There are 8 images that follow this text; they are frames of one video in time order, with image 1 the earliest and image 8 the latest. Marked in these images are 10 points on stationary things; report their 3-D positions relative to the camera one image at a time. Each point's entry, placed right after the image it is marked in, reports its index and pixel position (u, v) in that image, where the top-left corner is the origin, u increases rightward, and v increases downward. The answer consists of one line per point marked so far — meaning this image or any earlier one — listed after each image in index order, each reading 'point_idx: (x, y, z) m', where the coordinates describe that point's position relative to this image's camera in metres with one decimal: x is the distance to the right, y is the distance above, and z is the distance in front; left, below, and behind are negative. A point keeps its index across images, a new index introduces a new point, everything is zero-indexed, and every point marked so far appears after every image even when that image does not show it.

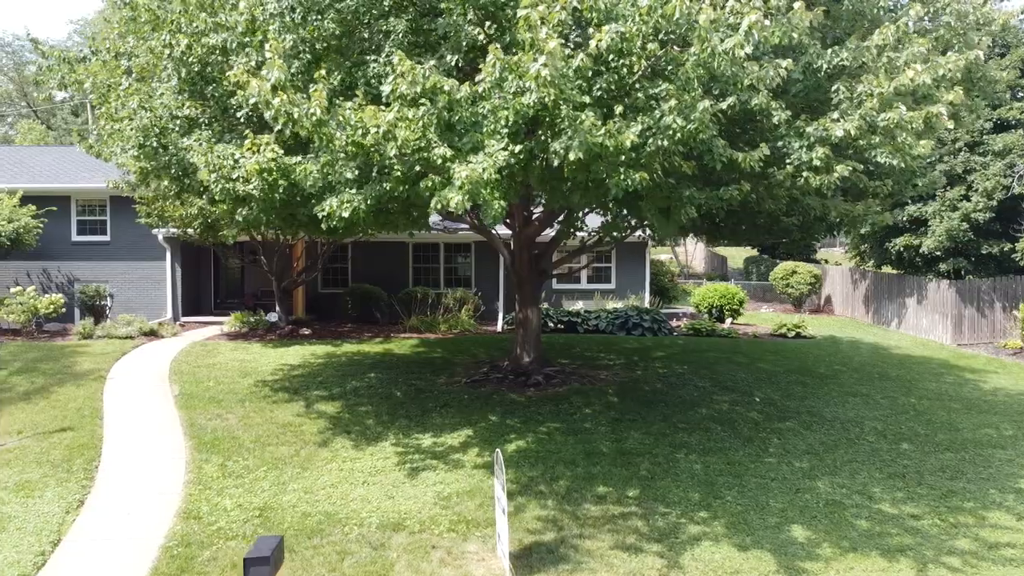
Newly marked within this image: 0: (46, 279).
0: (-9.9, +0.2, +18.3) m
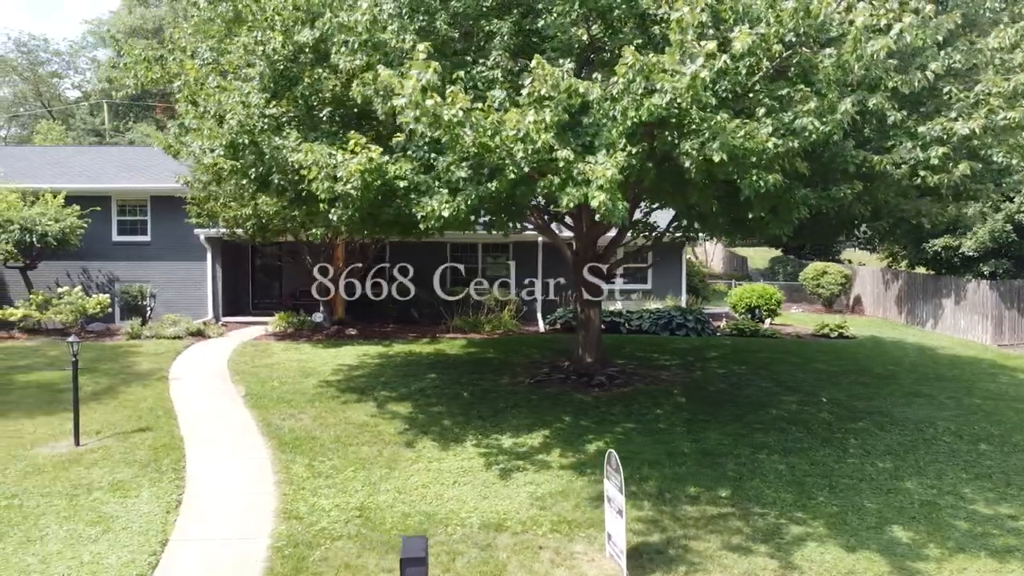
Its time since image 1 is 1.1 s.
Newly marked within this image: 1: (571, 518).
0: (-9.1, +0.2, +18.3) m
1: (+0.5, -2.0, +7.4) m
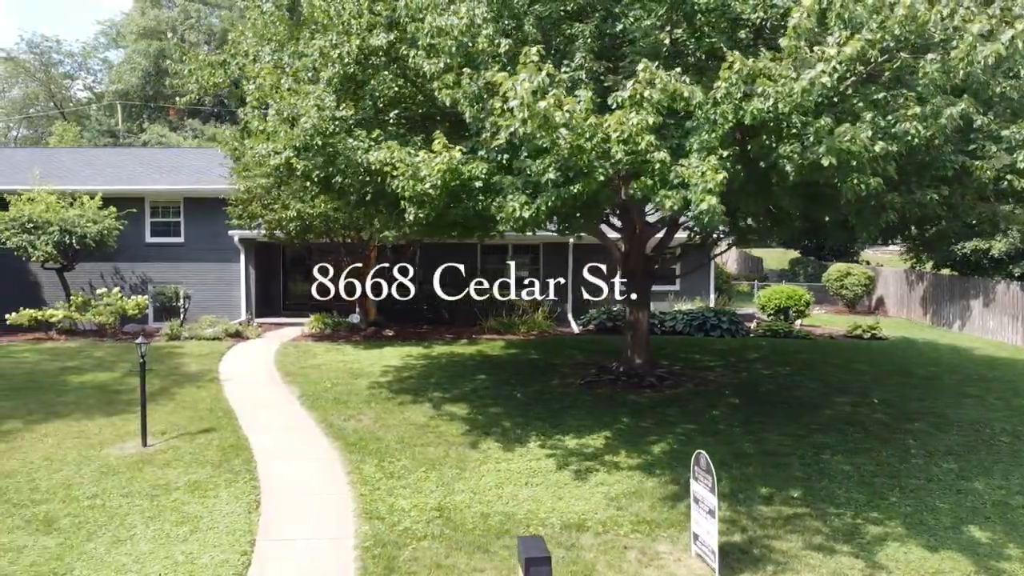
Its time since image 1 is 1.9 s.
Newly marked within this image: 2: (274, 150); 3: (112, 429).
0: (-8.4, +0.2, +18.4) m
1: (+1.2, -2.0, +7.5) m
2: (-2.4, +1.4, +8.7) m
3: (-4.5, -1.6, +9.6) m
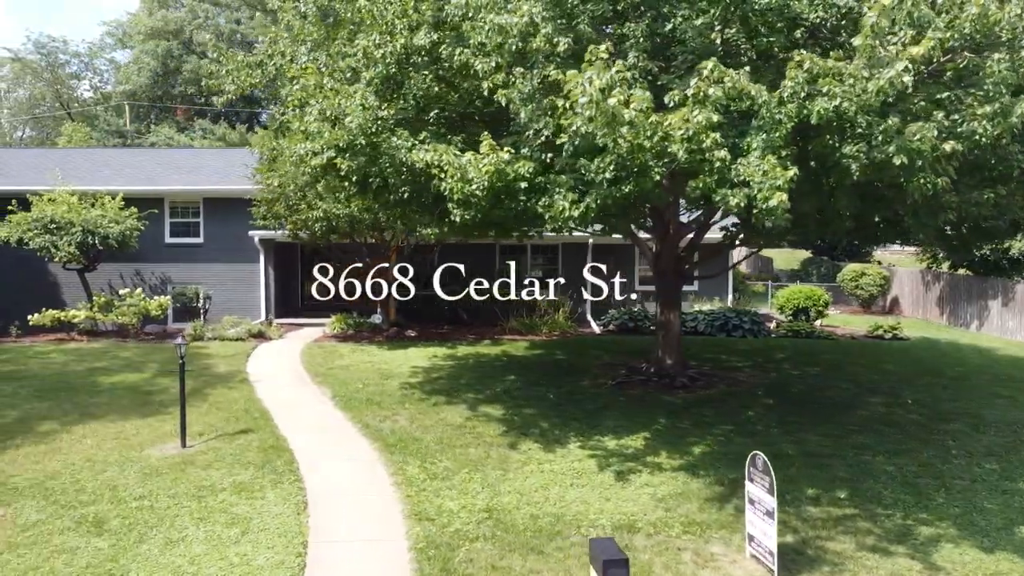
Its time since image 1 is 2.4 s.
0: (-7.9, +0.2, +18.4) m
1: (+1.6, -2.0, +7.4) m
2: (-2.0, +1.4, +8.7) m
3: (-4.0, -1.6, +9.6) m
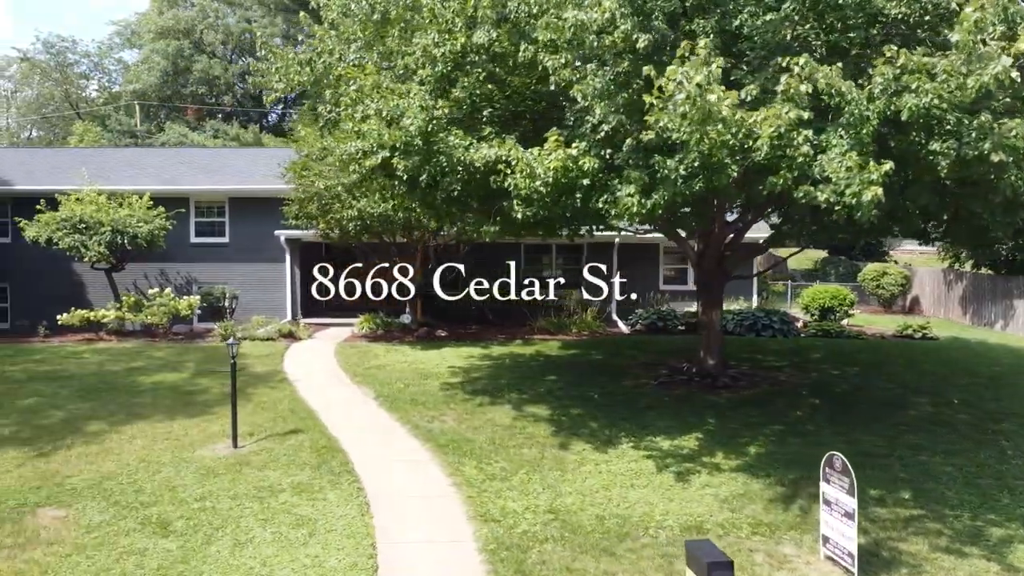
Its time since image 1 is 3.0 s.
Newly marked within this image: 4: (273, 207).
0: (-7.4, +0.2, +18.3) m
1: (+2.2, -2.0, +7.4) m
2: (-1.4, +1.4, +8.6) m
3: (-3.5, -1.6, +9.5) m
4: (-5.0, +1.7, +18.3) m
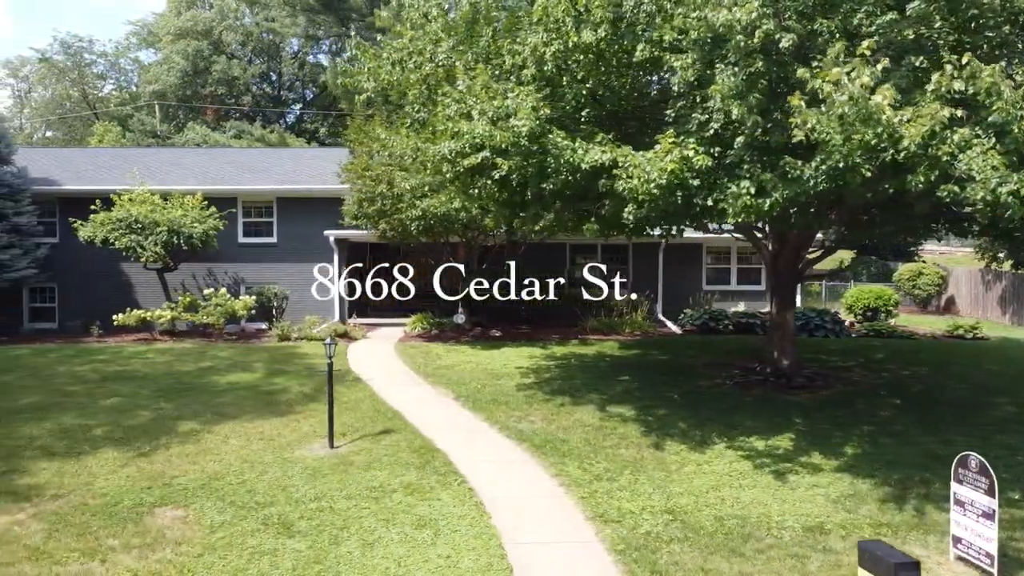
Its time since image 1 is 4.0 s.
0: (-6.3, +0.2, +18.3) m
1: (+3.2, -2.0, +7.4) m
2: (-0.4, +1.4, +8.6) m
3: (-2.5, -1.6, +9.5) m
4: (-4.0, +1.7, +18.3) m
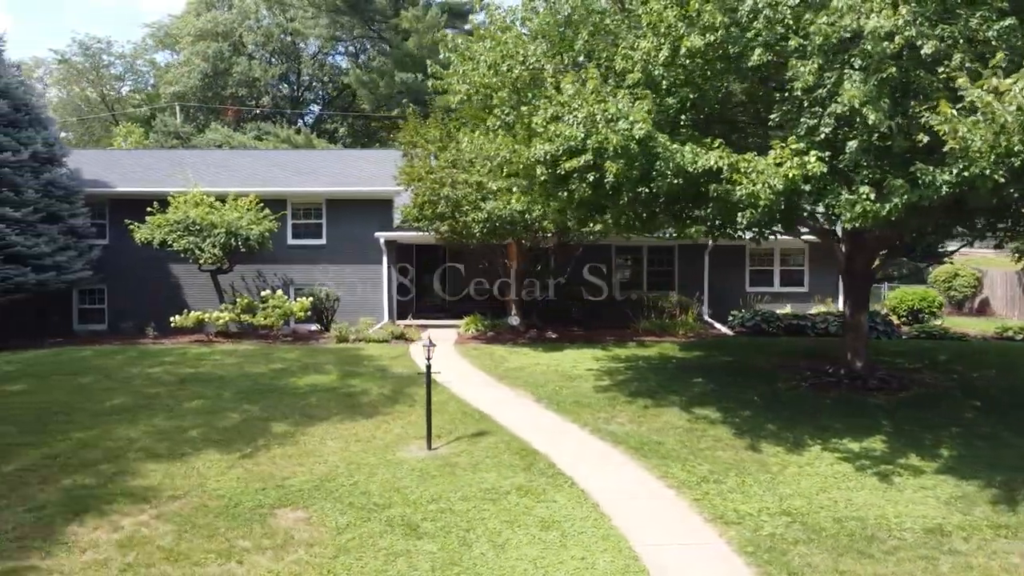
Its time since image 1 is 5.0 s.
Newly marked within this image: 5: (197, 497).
0: (-5.3, +0.1, +18.4) m
1: (+4.2, -2.0, +7.4) m
2: (+0.6, +1.4, +8.6) m
3: (-1.4, -1.6, +9.6) m
4: (-3.0, +1.7, +18.4) m
5: (-2.8, -1.9, +7.8) m
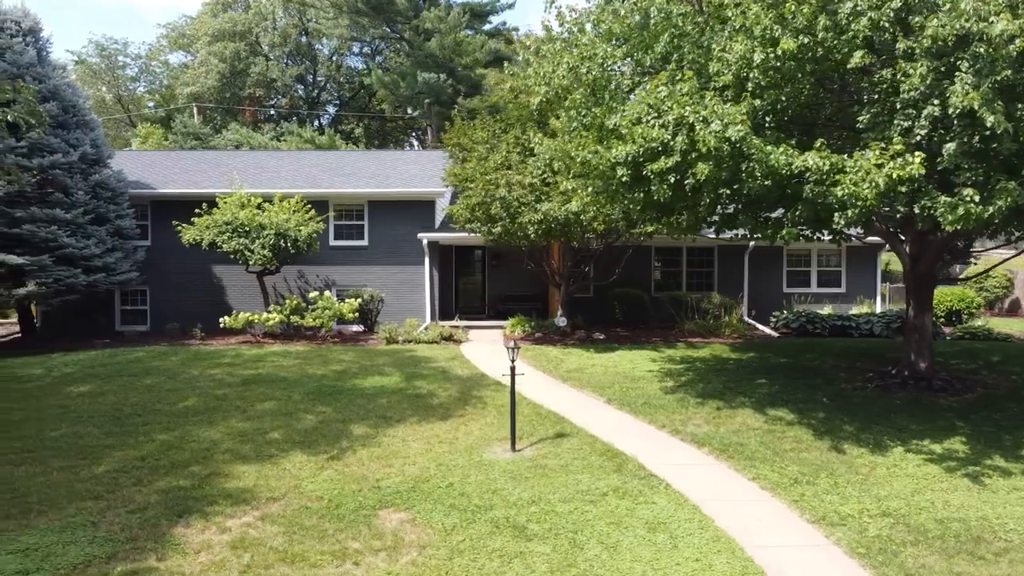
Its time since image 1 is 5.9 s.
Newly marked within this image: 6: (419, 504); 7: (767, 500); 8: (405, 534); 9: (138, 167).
0: (-4.4, +0.1, +18.4) m
1: (+5.1, -2.0, +7.4) m
2: (+1.5, +1.3, +8.7) m
3: (-0.5, -1.6, +9.6) m
4: (-2.1, +1.7, +18.4) m
5: (-2.0, -1.9, +7.8) m
6: (-0.8, -1.9, +7.7) m
7: (+2.3, -2.0, +7.8) m
8: (-0.9, -2.0, +7.1) m
9: (-8.3, +2.7, +19.0) m
